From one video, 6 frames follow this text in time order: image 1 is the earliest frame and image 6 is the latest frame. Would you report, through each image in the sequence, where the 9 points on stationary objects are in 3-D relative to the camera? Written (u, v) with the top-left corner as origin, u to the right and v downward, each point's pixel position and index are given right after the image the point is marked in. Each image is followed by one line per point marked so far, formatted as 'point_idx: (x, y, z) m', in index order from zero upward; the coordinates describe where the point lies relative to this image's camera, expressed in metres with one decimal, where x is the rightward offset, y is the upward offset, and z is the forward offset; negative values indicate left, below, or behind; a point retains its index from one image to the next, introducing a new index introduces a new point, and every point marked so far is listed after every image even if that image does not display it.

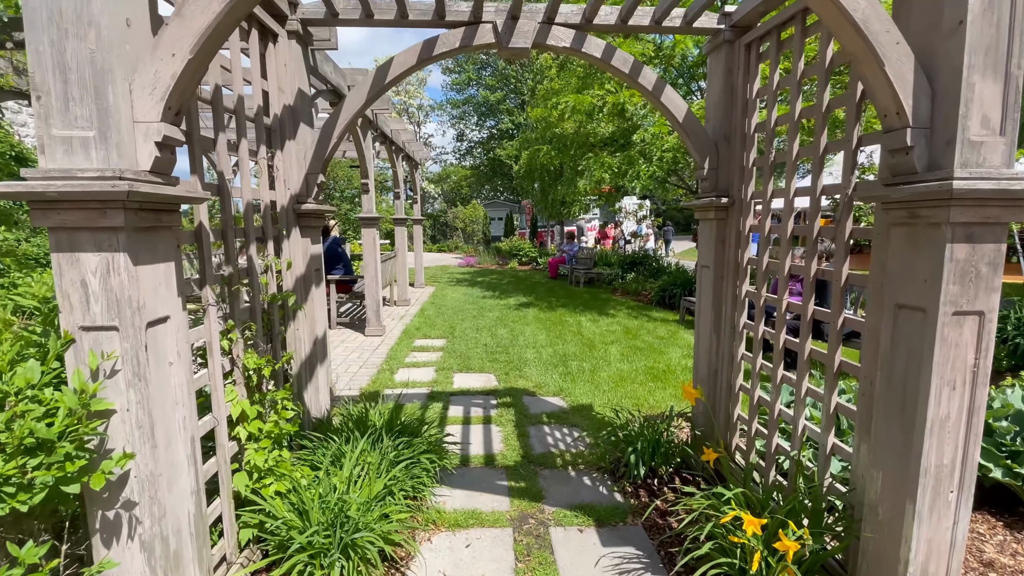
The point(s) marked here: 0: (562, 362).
0: (+0.6, -0.9, +5.5) m
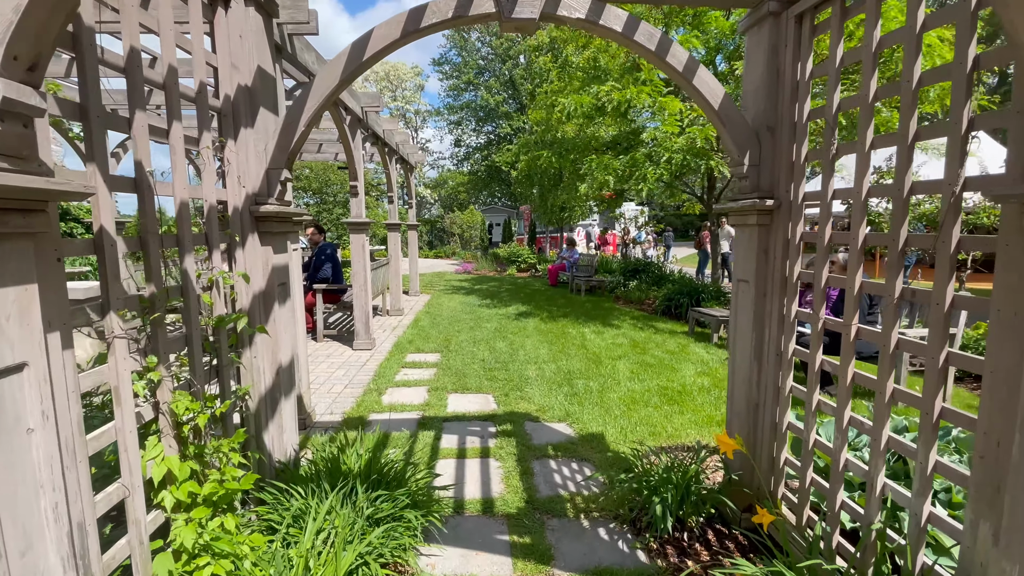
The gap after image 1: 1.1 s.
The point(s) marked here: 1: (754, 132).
0: (+0.6, -1.0, +5.0) m
1: (+1.2, +0.8, +2.4) m
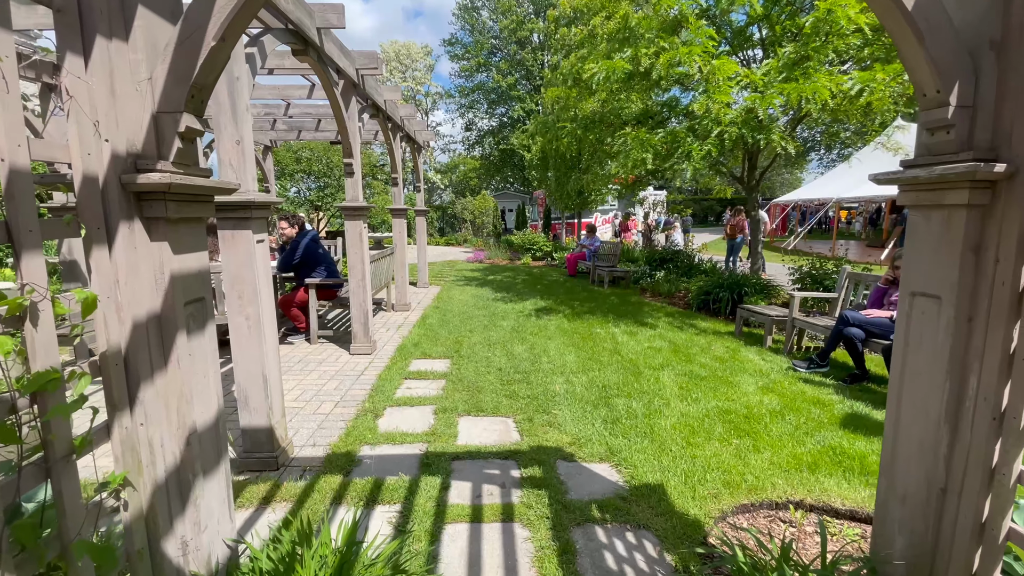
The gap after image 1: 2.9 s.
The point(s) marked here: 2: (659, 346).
0: (+0.8, -1.0, +4.1) m
1: (+1.4, +0.7, +1.4) m
2: (+1.8, -0.7, +5.8) m
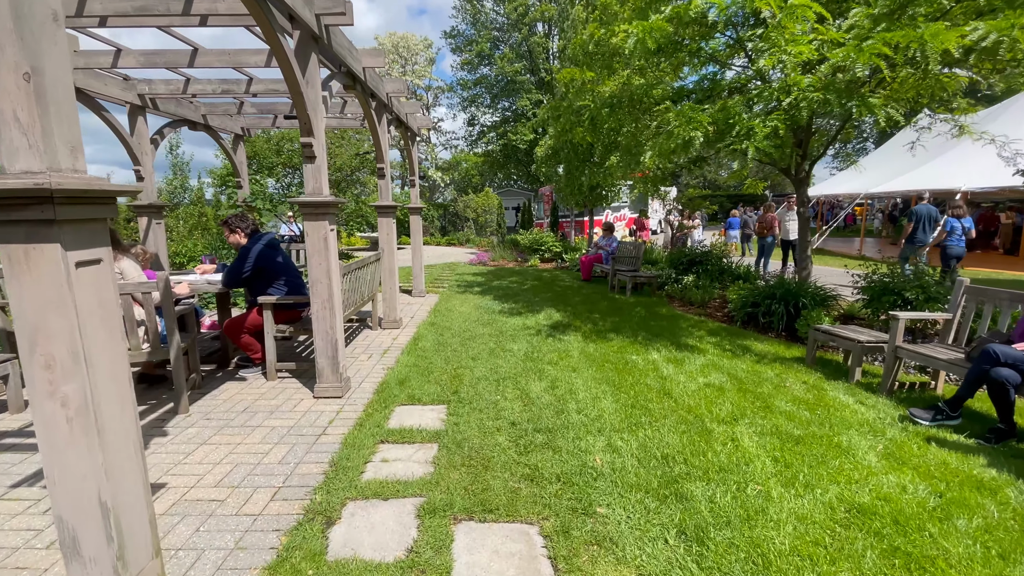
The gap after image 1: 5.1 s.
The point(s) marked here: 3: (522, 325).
0: (+0.9, -1.2, +2.8) m
1: (+1.5, +0.5, +0.1) m
2: (+1.9, -0.9, +4.5) m
3: (+0.2, -0.5, +6.6) m
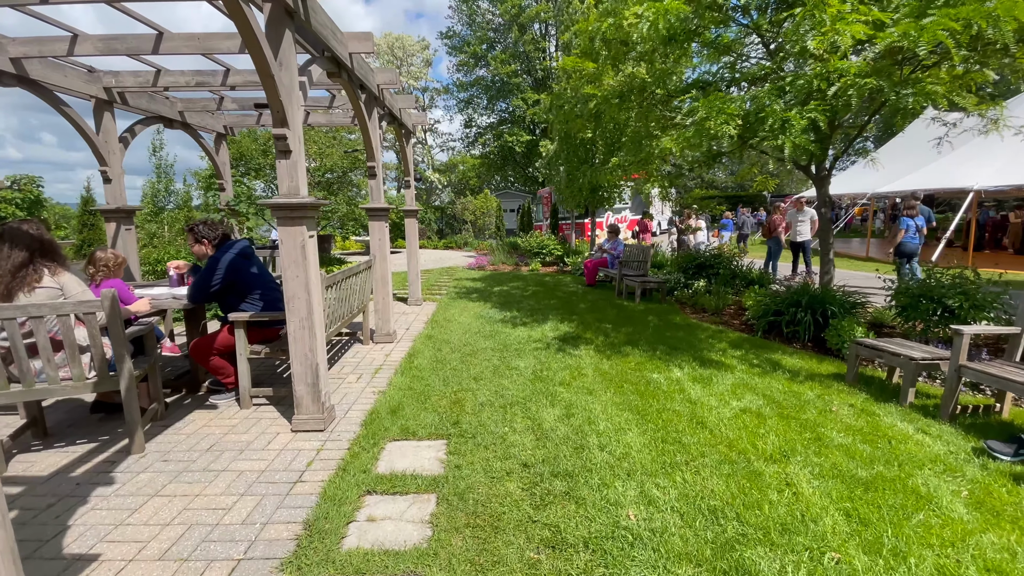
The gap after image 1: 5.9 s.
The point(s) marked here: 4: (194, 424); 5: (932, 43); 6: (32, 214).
0: (+1.0, -1.2, +2.2) m
1: (+1.6, +0.4, -0.5) m
2: (+2.0, -1.0, +3.9) m
3: (+0.2, -0.6, +6.1) m
4: (-2.5, -1.1, +3.7) m
5: (+3.4, +2.0, +3.8) m
6: (-9.4, +1.5, +9.3) m
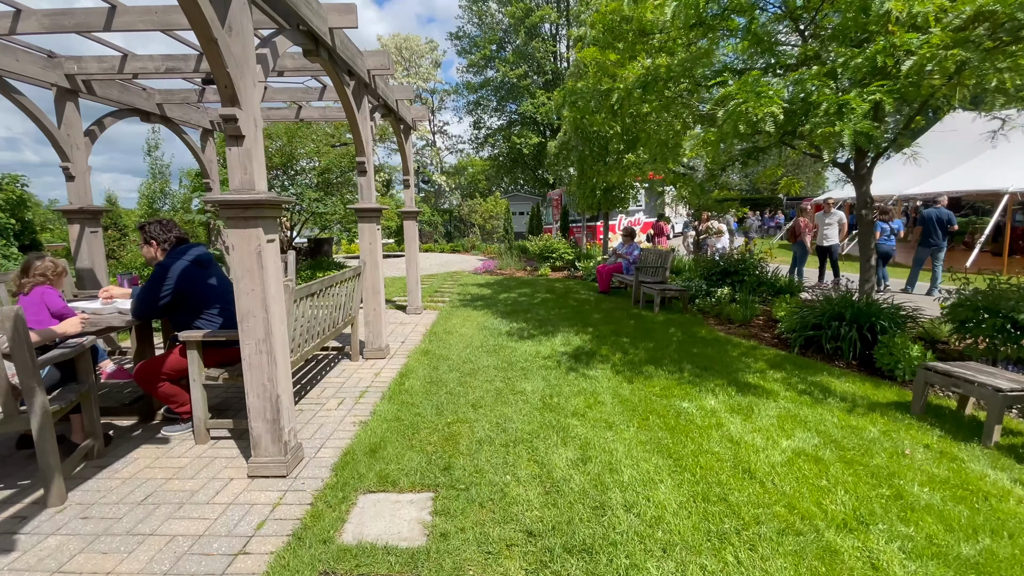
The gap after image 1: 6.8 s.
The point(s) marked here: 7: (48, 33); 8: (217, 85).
0: (+1.0, -1.3, +1.5) m
1: (+1.5, +0.4, -1.1) m
2: (+2.0, -1.1, +3.2) m
3: (+0.3, -0.7, +5.4) m
4: (-2.5, -1.2, +3.1) m
5: (+3.4, +1.9, +3.1) m
6: (-9.2, +1.4, +8.9) m
7: (-3.8, +2.1, +3.9) m
8: (-1.6, +1.1, +2.6) m
